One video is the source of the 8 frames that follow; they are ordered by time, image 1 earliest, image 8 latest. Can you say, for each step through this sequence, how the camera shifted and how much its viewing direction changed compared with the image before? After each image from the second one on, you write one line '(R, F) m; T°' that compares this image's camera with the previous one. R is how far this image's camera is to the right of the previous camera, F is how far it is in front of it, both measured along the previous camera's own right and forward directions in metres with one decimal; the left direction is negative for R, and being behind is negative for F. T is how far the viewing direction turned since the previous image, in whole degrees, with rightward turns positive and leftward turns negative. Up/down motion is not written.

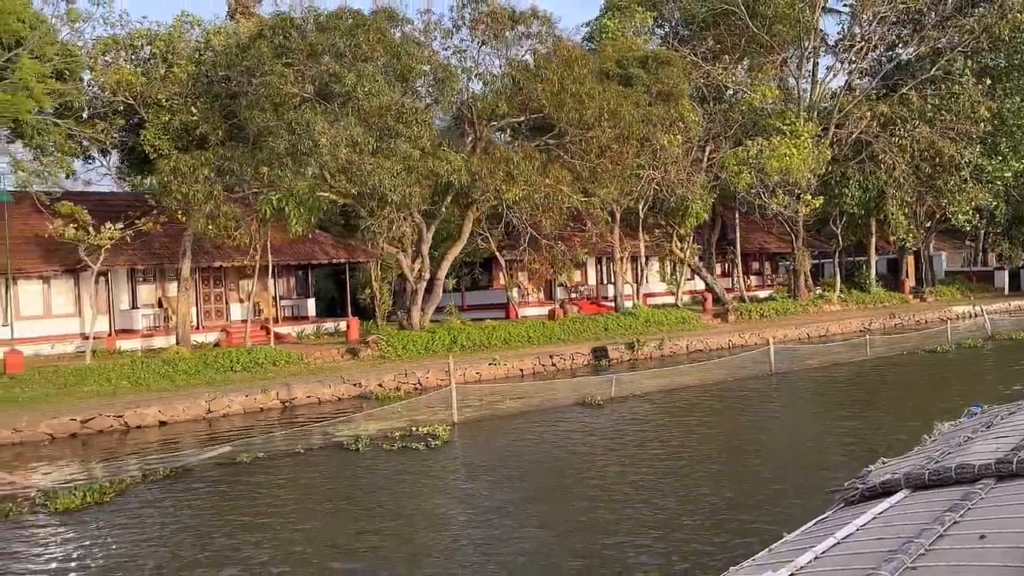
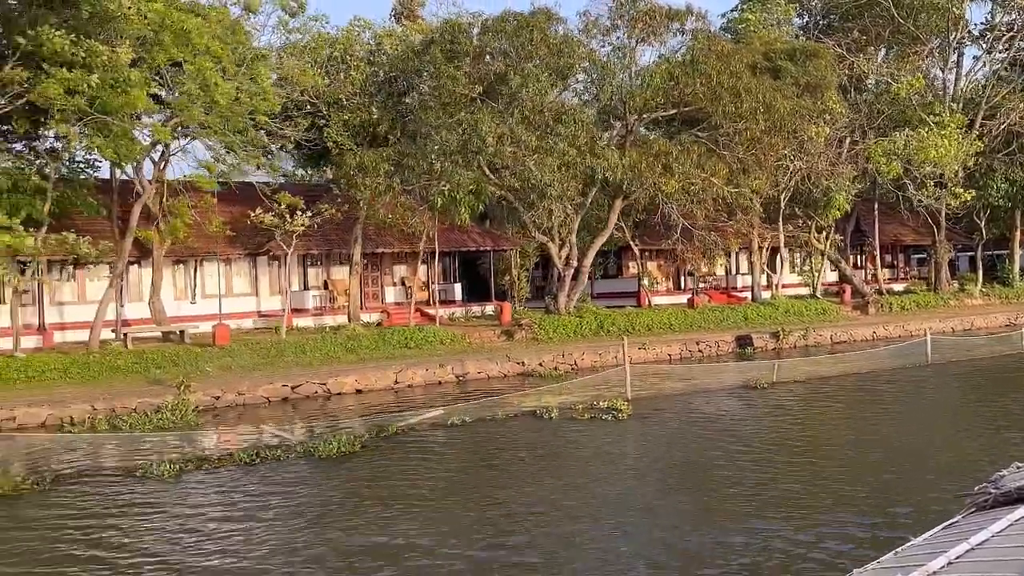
(-1.5, -1.5) m; -7°
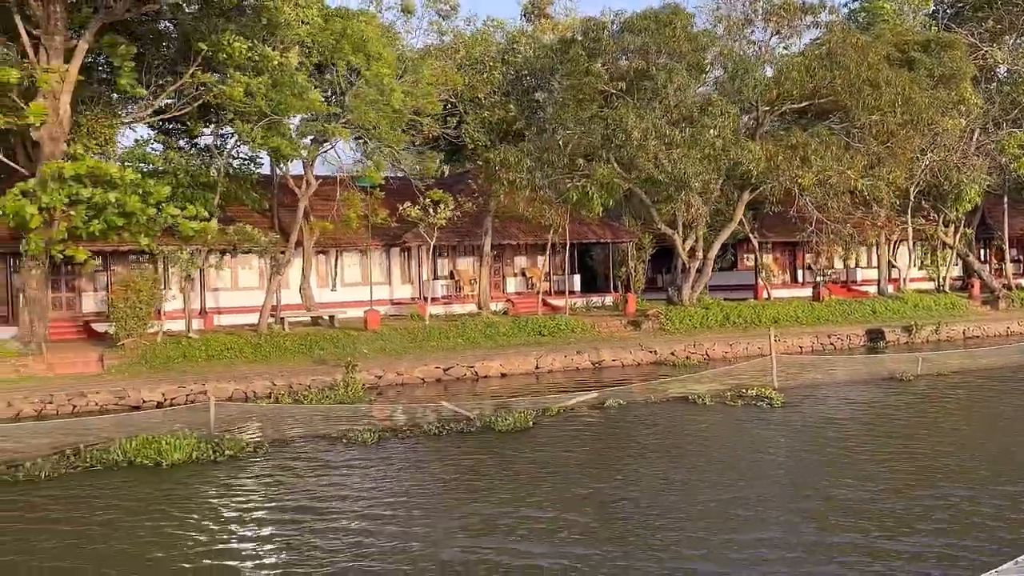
(-1.3, -1.0) m; -6°
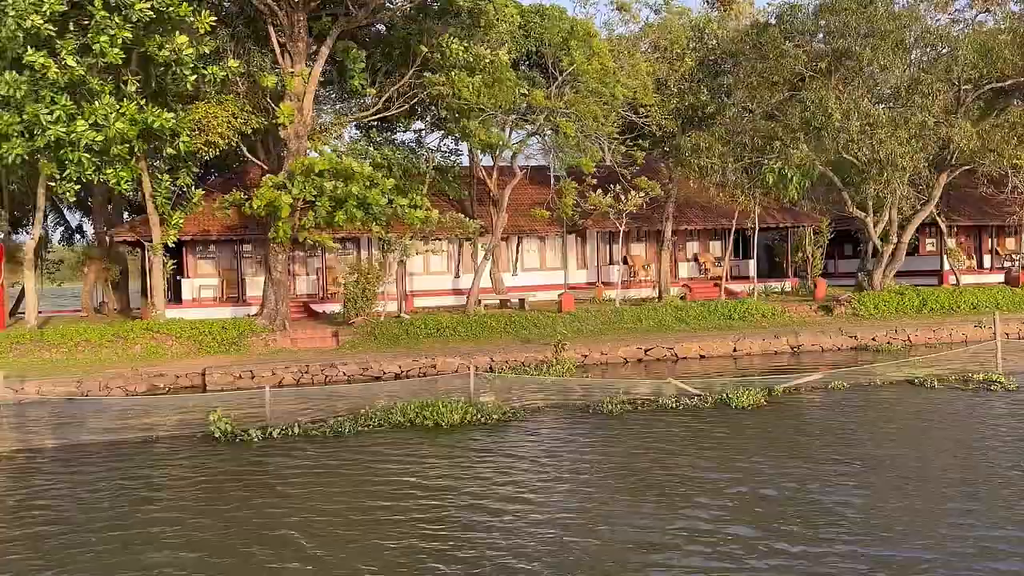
(-1.8, -1.2) m; -9°
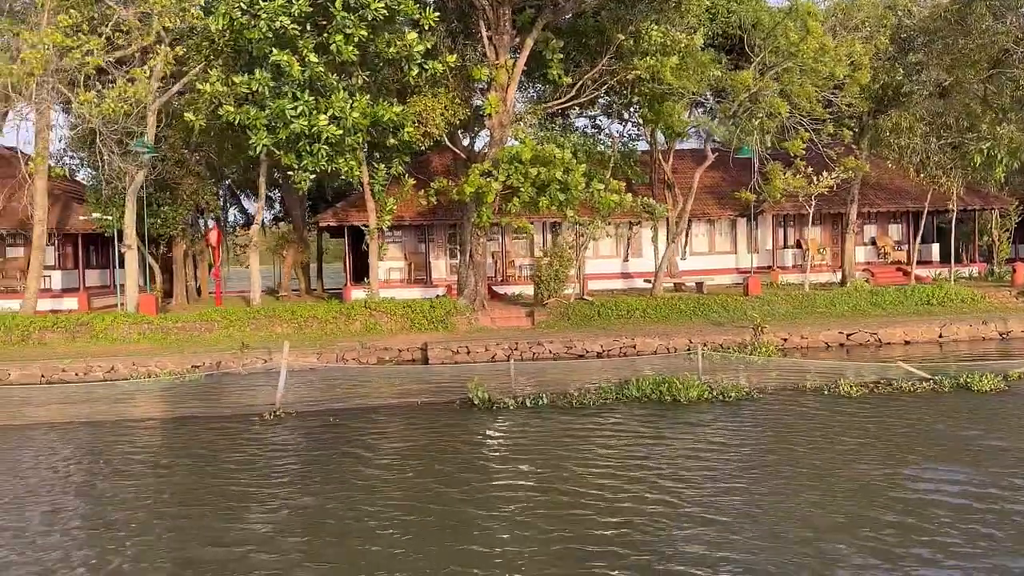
(-1.9, -0.9) m; -8°
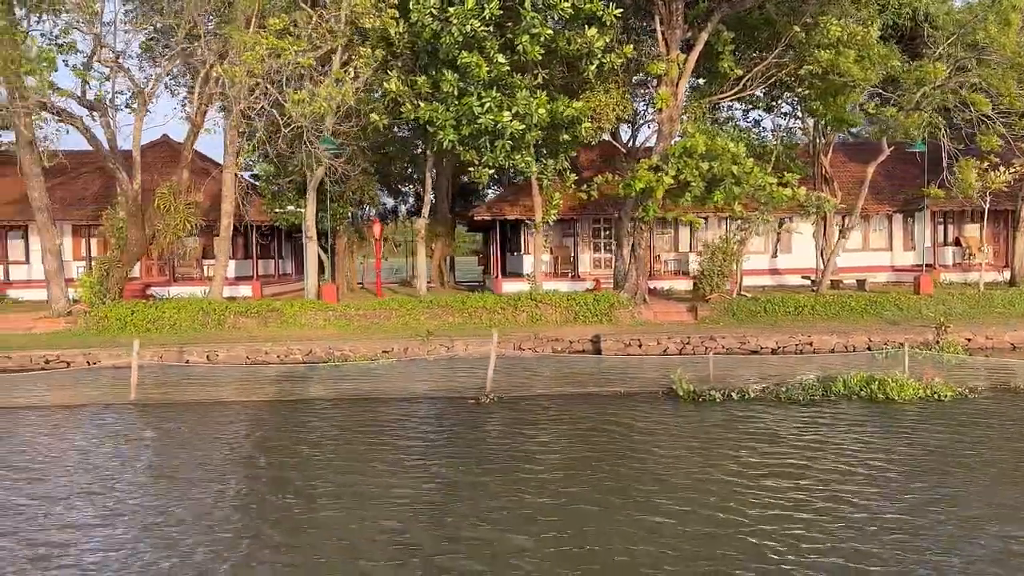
(-1.8, -0.5) m; -6°
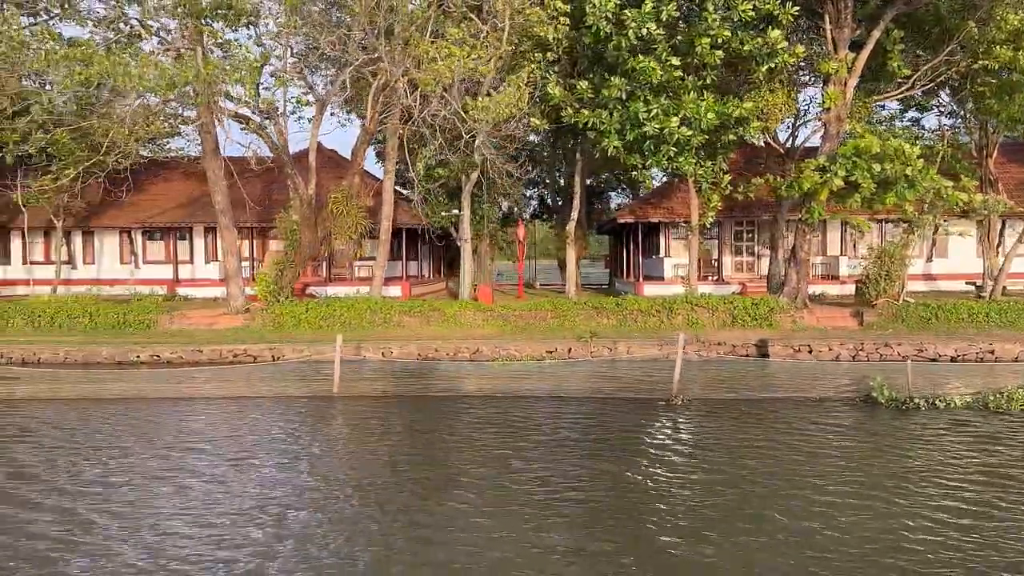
(-1.6, -0.4) m; -6°
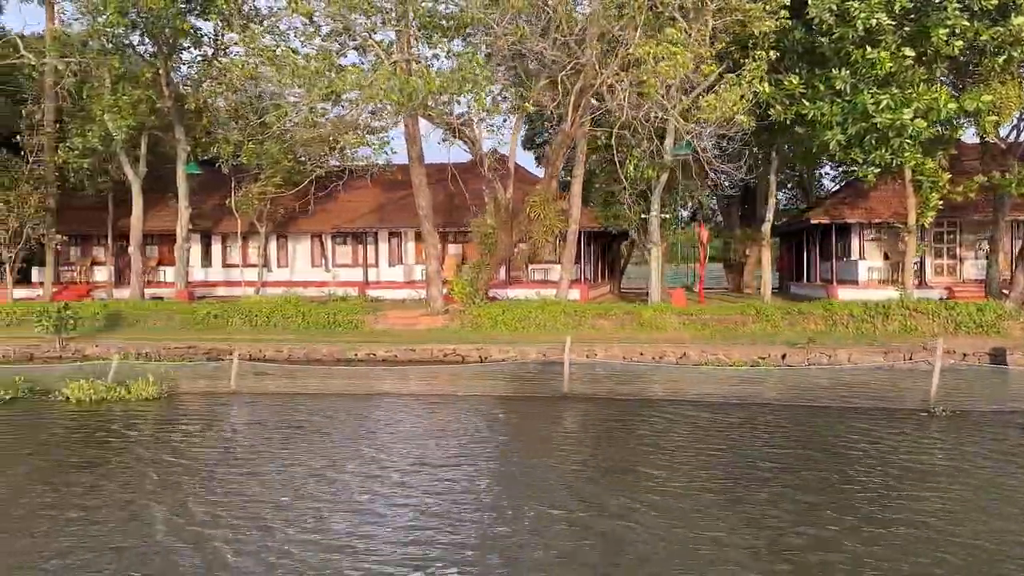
(-2.0, -0.1) m; -8°
